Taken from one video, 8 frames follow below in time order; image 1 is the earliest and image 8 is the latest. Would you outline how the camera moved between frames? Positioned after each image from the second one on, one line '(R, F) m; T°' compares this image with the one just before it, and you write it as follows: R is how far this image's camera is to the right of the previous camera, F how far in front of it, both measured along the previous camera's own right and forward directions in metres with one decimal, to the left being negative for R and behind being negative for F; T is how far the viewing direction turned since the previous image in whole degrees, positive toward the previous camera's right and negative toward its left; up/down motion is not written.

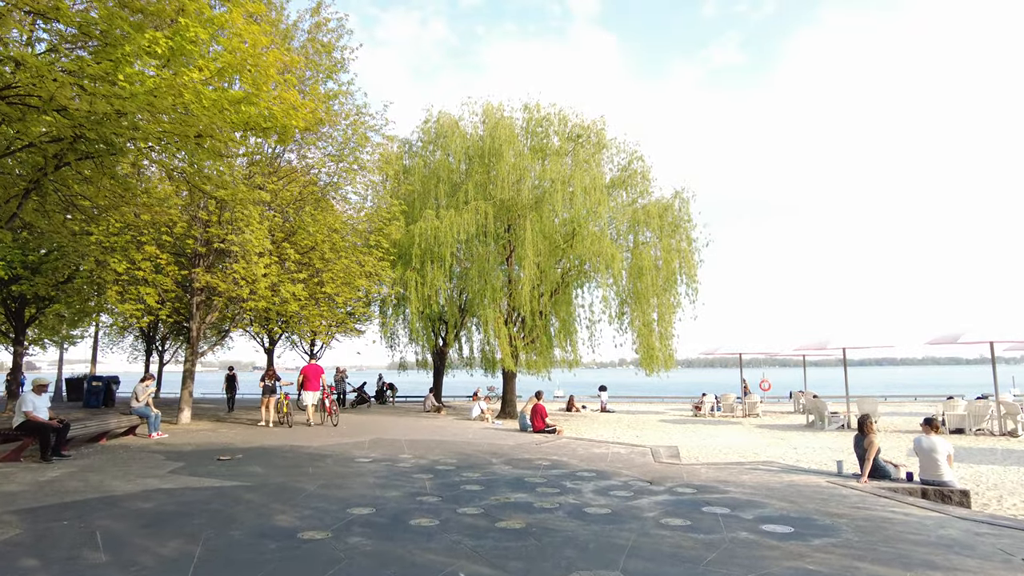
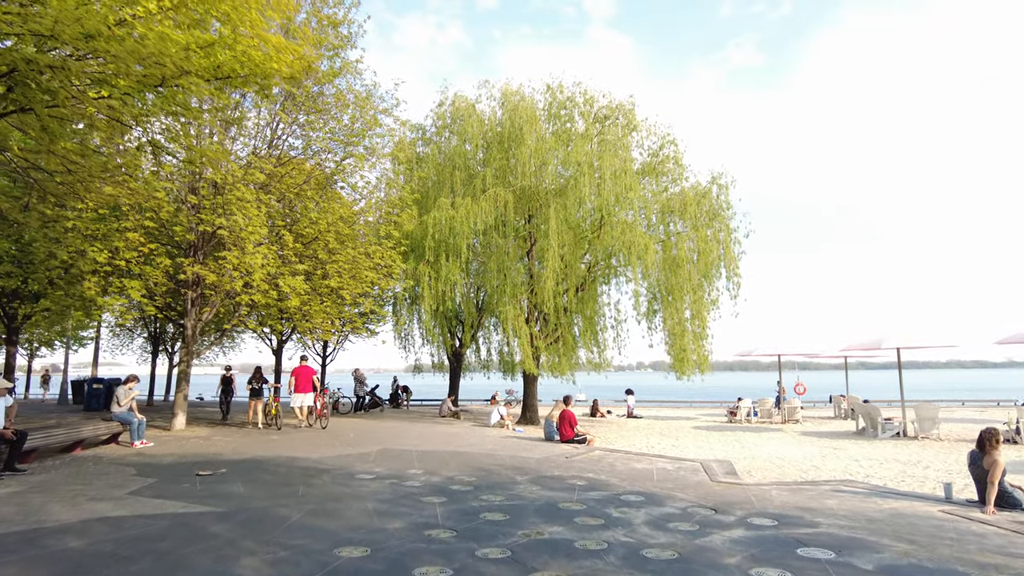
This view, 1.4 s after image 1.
(-0.2, +1.7) m; -1°
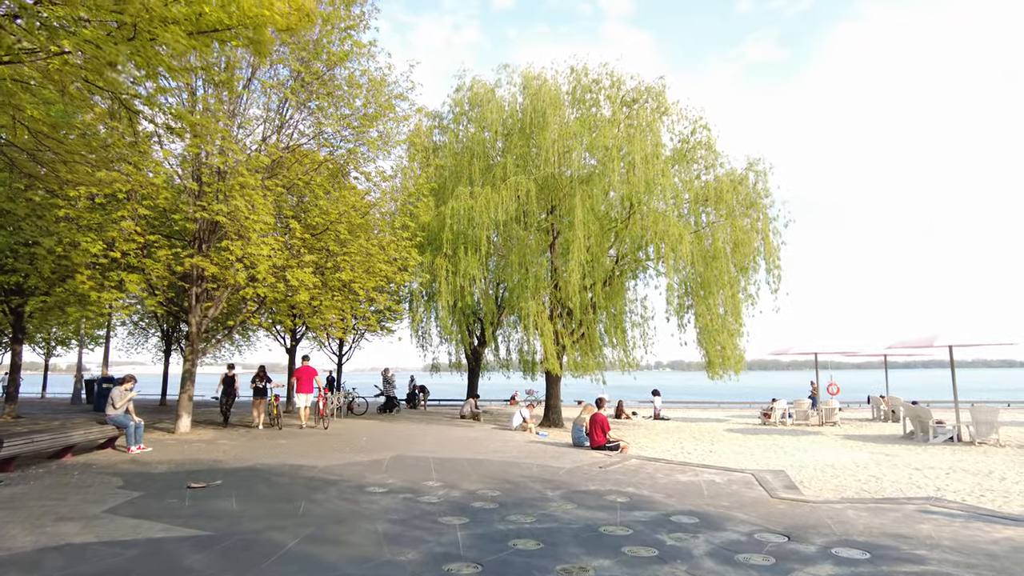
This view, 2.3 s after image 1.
(-0.2, +1.1) m; -1°
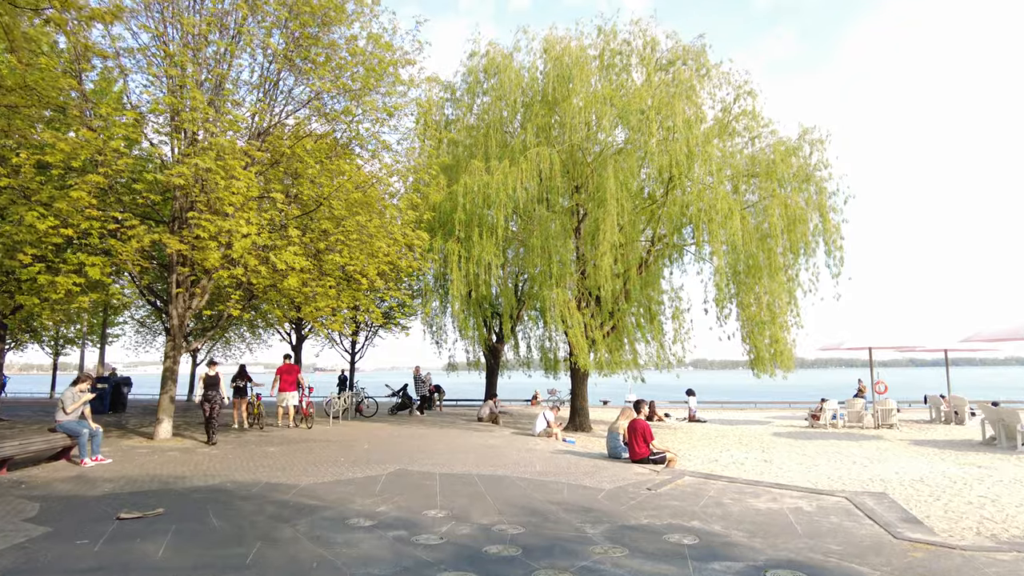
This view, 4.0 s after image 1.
(-0.1, +2.1) m; -2°
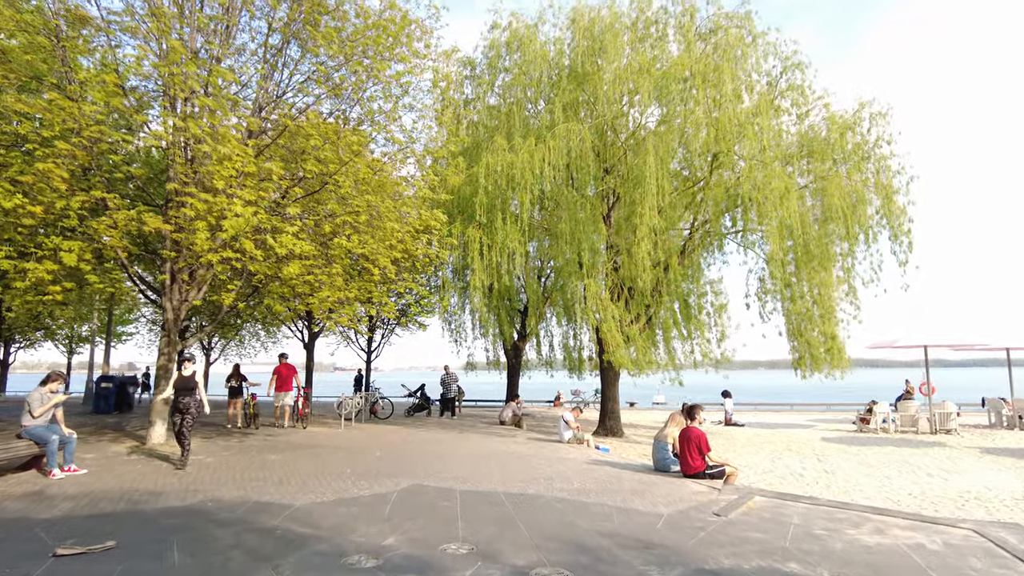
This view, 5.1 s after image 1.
(-0.2, +1.5) m; -2°
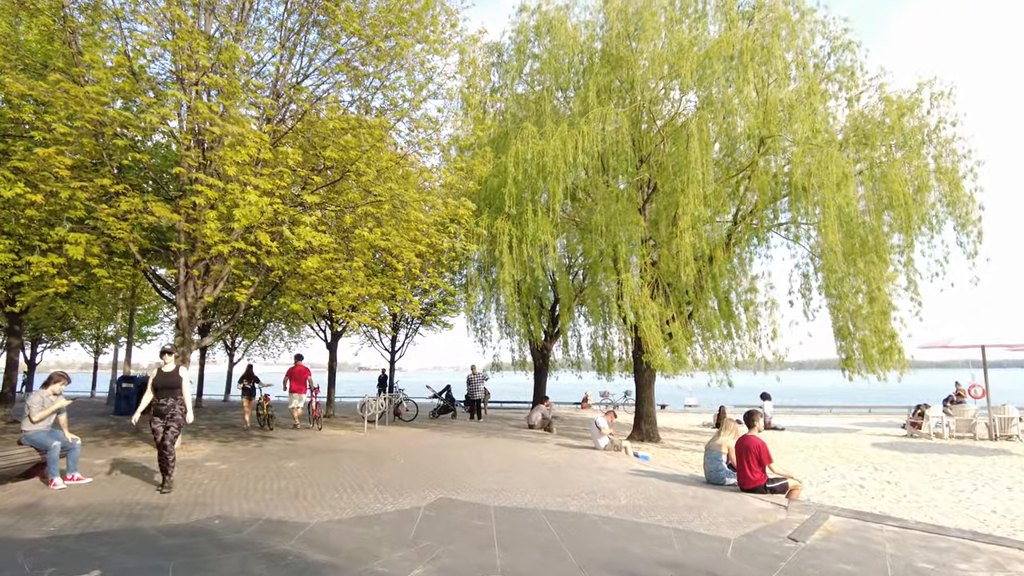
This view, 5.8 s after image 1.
(-0.2, +0.9) m; -2°
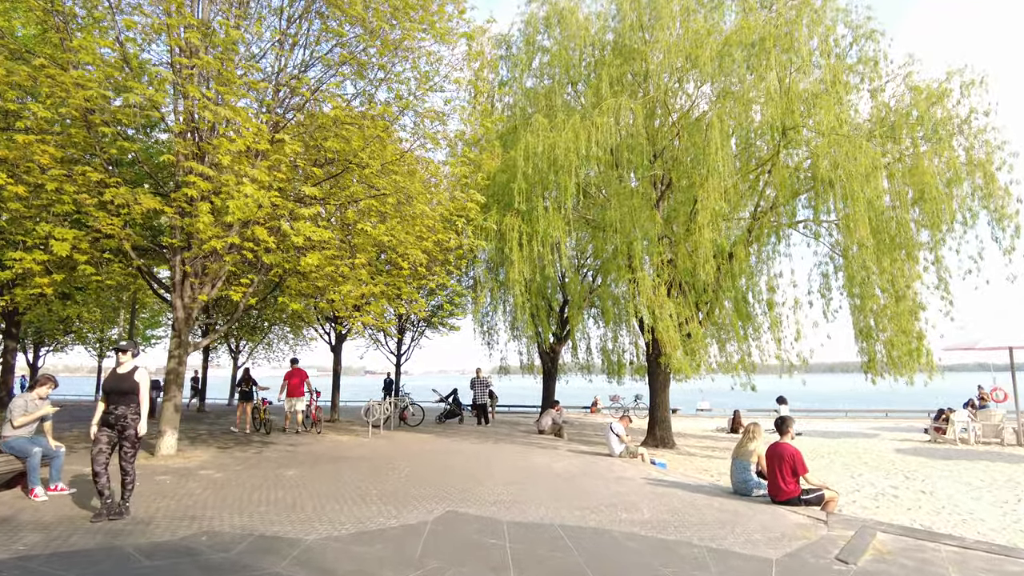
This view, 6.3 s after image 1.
(-0.1, +0.6) m; -1°
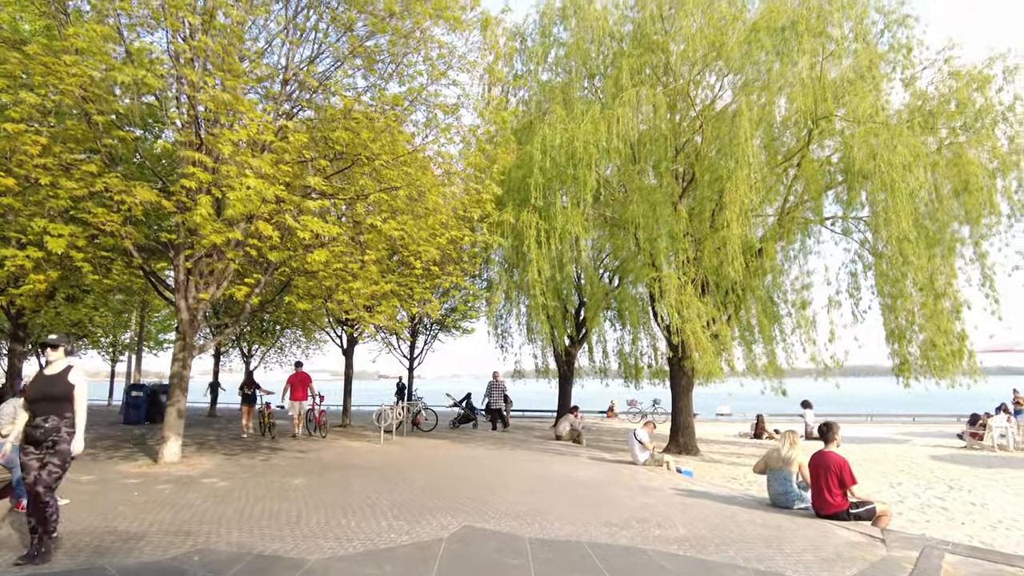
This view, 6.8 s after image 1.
(-0.1, +0.6) m; -1°
